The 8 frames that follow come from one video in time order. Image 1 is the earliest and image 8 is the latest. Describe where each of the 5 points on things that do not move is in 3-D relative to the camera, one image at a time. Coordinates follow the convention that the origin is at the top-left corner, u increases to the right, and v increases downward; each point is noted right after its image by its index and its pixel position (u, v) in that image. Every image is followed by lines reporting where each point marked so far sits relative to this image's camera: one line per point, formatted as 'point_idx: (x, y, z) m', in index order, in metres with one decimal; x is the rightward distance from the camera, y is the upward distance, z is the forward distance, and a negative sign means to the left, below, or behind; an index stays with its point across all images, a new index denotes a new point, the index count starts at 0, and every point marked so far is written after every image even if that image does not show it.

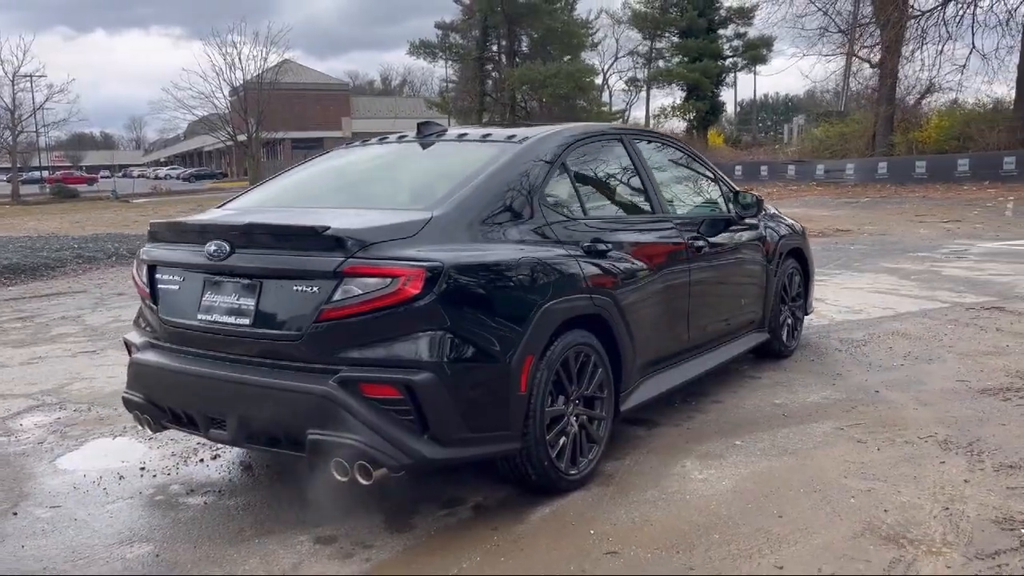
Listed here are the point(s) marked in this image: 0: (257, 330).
0: (-1.0, -0.2, +3.6) m
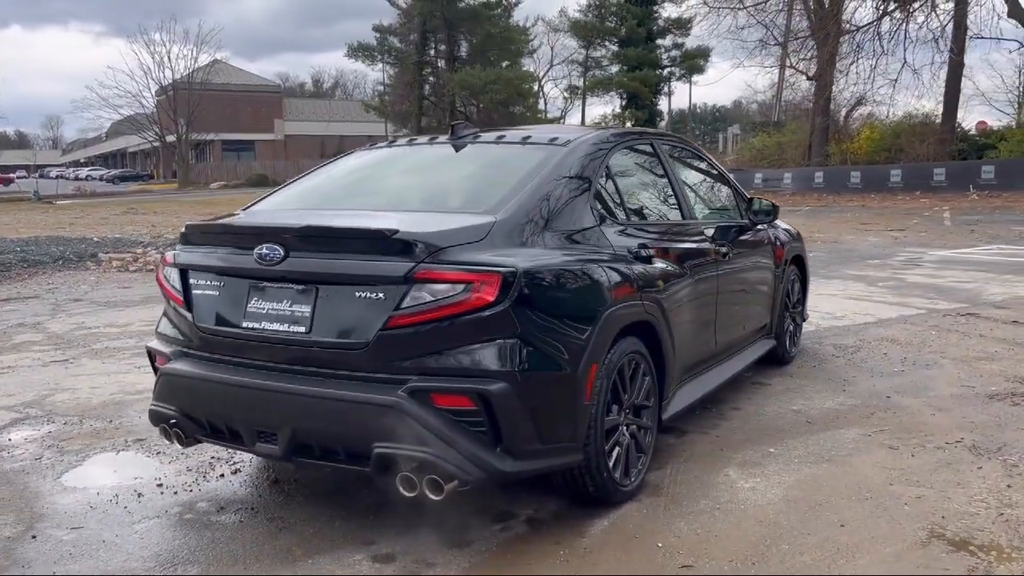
0: (-0.8, -0.2, +3.4) m
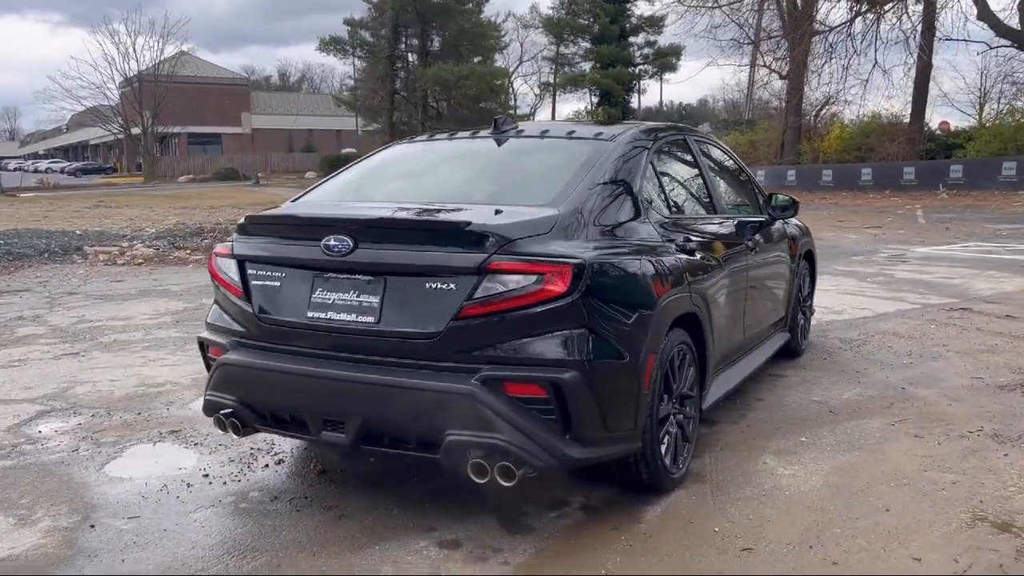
0: (-0.5, -0.2, +3.4) m
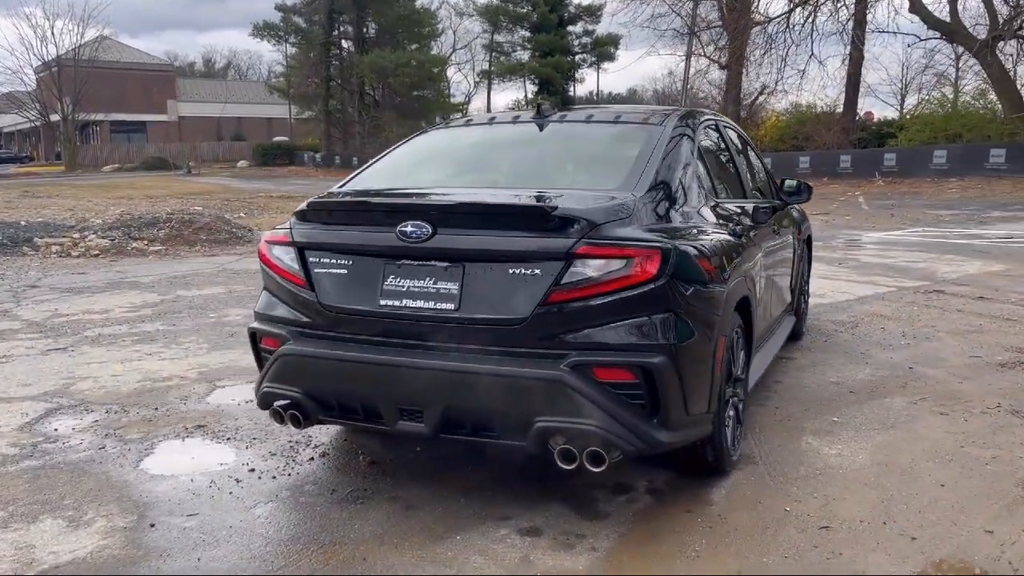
0: (-0.2, -0.1, +3.4) m
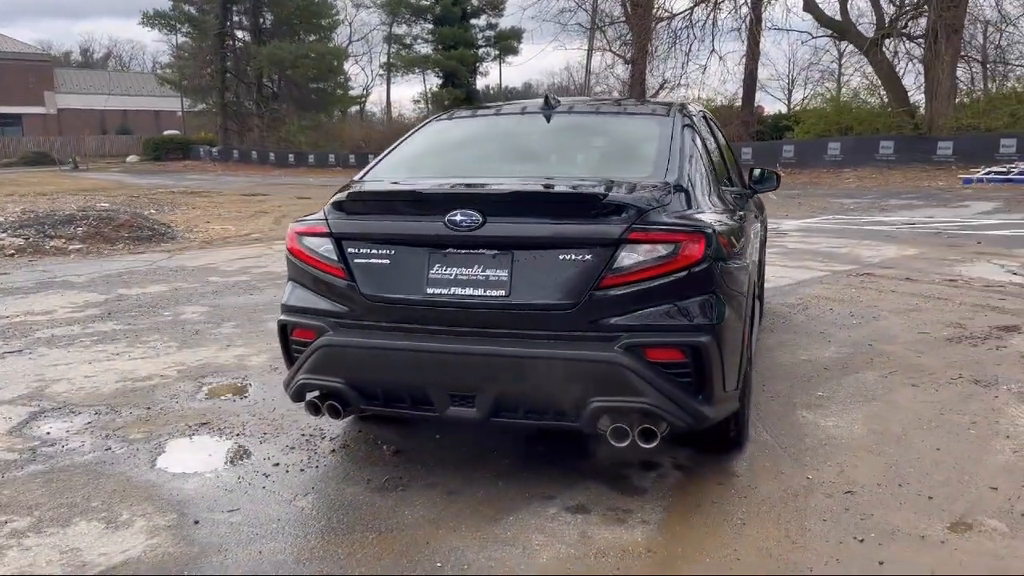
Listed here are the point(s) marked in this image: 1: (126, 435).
0: (0.0, 0.0, +3.5) m
1: (-2.0, -0.8, +4.6) m
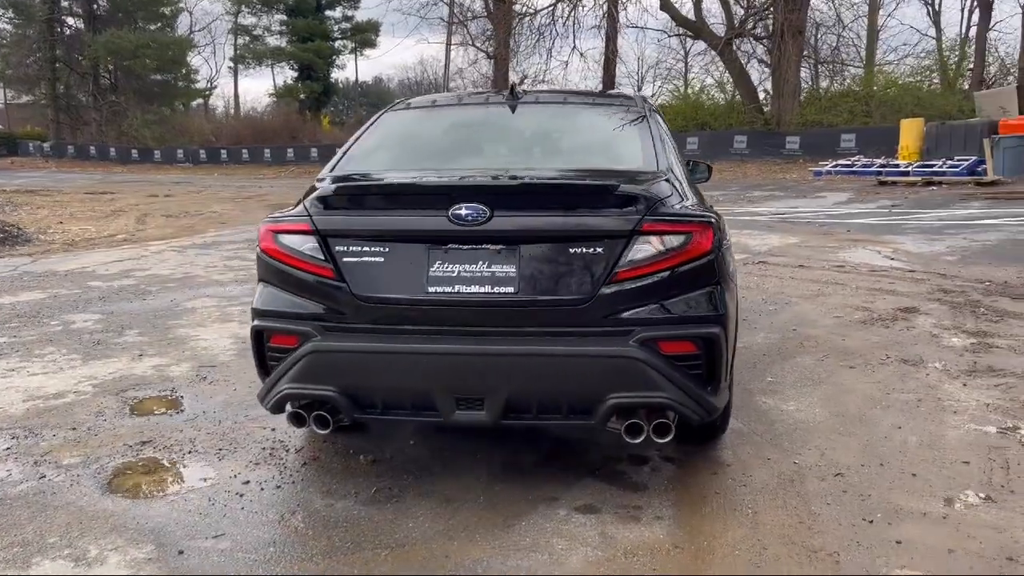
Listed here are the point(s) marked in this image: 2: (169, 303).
0: (0.0, 0.0, +3.3) m
1: (-2.1, -0.8, +4.1) m
2: (-3.1, -0.1, +8.0) m
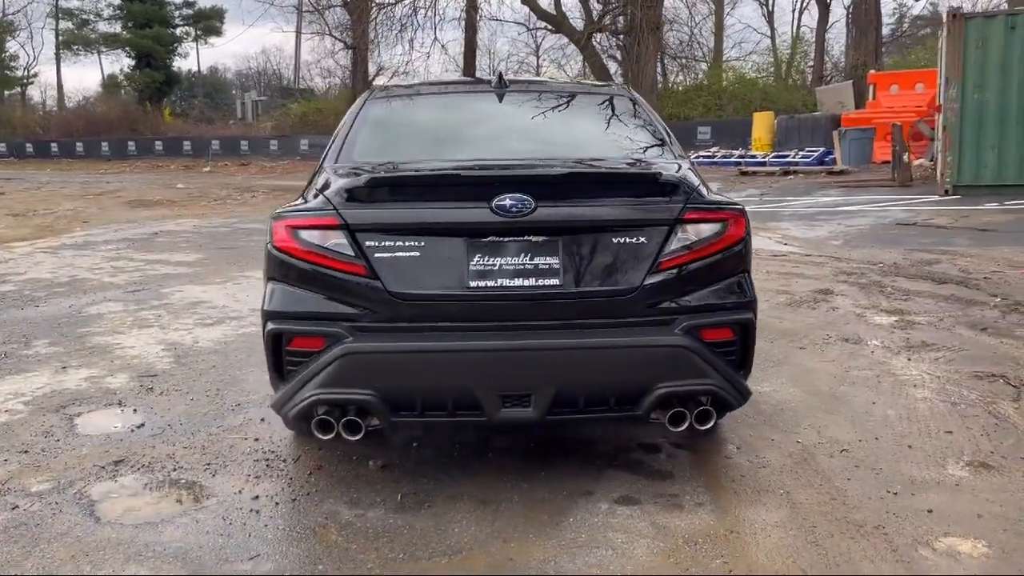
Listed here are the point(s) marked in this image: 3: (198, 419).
0: (+0.2, 0.0, +3.3) m
1: (-2.0, -0.8, +3.7) m
2: (-3.7, -0.2, +7.4) m
3: (-1.6, -0.7, +4.5) m
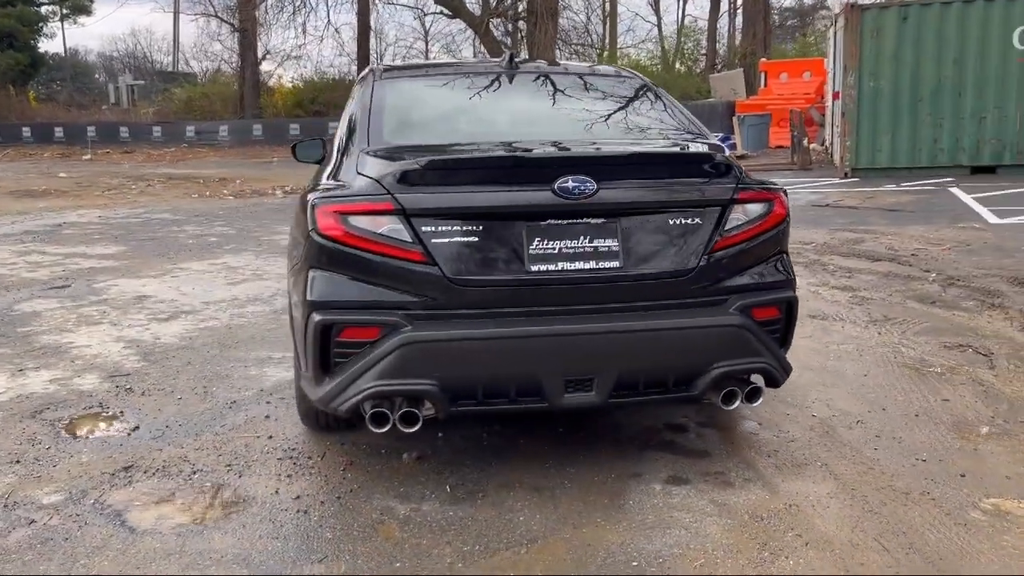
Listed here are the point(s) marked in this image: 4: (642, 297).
0: (+0.4, +0.1, +3.2) m
1: (-1.8, -0.8, +3.4) m
2: (-4.0, -0.2, +6.8) m
3: (-1.5, -0.6, +4.3) m
4: (+0.4, 0.0, +3.3) m
